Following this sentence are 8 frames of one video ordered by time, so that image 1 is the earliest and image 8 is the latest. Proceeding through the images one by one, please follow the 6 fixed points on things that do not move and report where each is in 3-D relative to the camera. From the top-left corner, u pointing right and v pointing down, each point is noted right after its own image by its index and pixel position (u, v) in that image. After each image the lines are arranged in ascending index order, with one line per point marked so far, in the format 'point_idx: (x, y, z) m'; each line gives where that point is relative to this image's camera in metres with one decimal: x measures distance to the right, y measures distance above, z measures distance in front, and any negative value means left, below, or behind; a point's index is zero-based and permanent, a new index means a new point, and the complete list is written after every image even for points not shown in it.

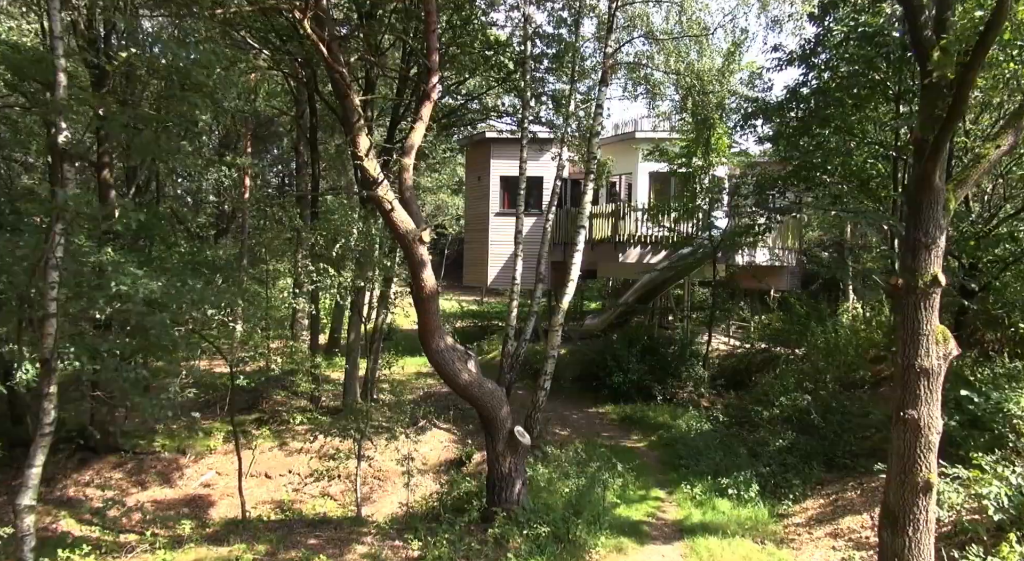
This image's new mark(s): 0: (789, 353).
0: (+5.6, -1.5, +14.6) m
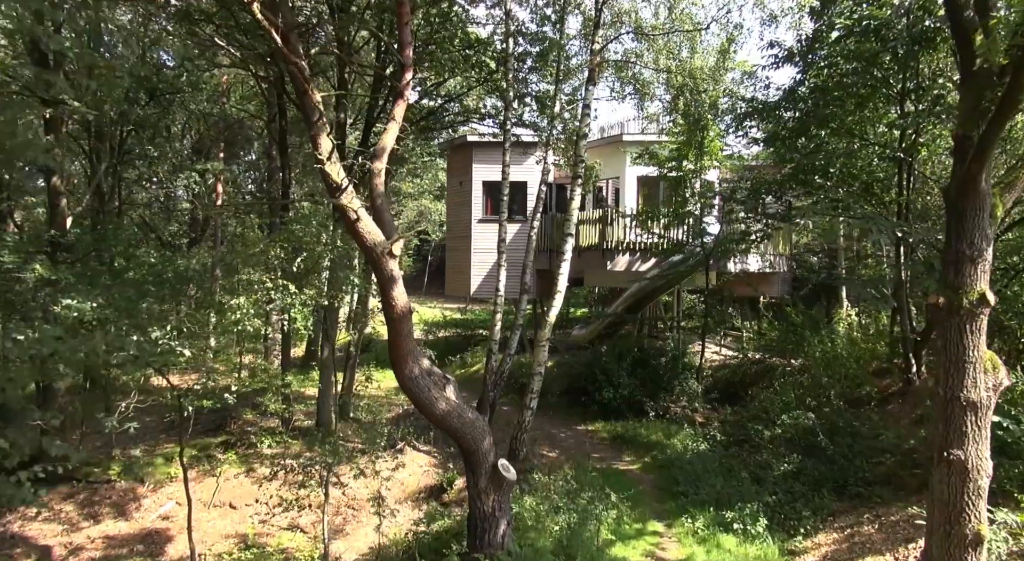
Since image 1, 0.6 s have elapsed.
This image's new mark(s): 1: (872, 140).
0: (+5.2, -1.6, +14.0) m
1: (+5.5, +2.2, +11.1) m
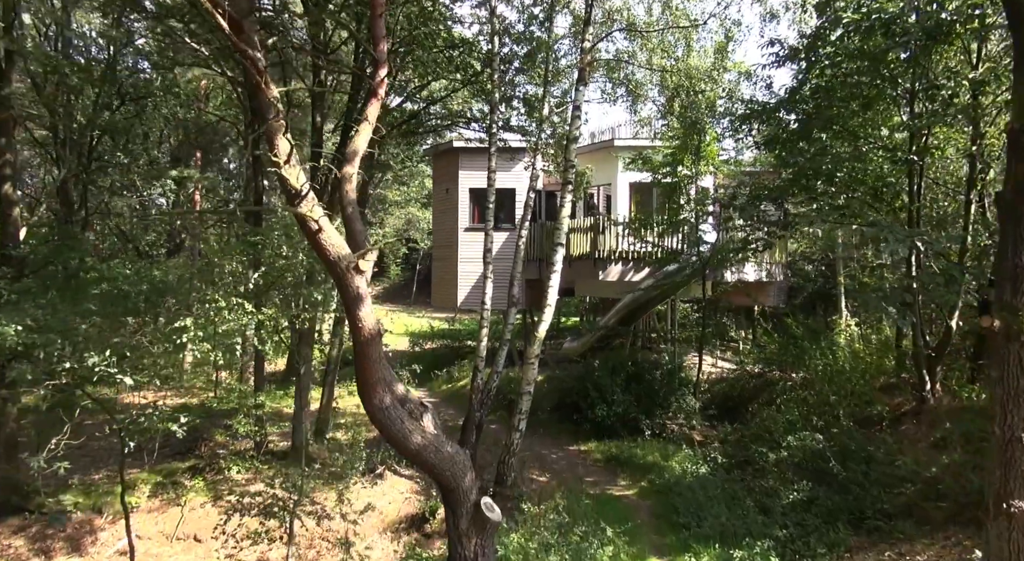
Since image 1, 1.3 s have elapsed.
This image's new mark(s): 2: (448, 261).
0: (+5.0, -1.8, +13.3) m
1: (+5.3, +2.0, +10.5) m
2: (-1.8, +0.5, +19.8) m
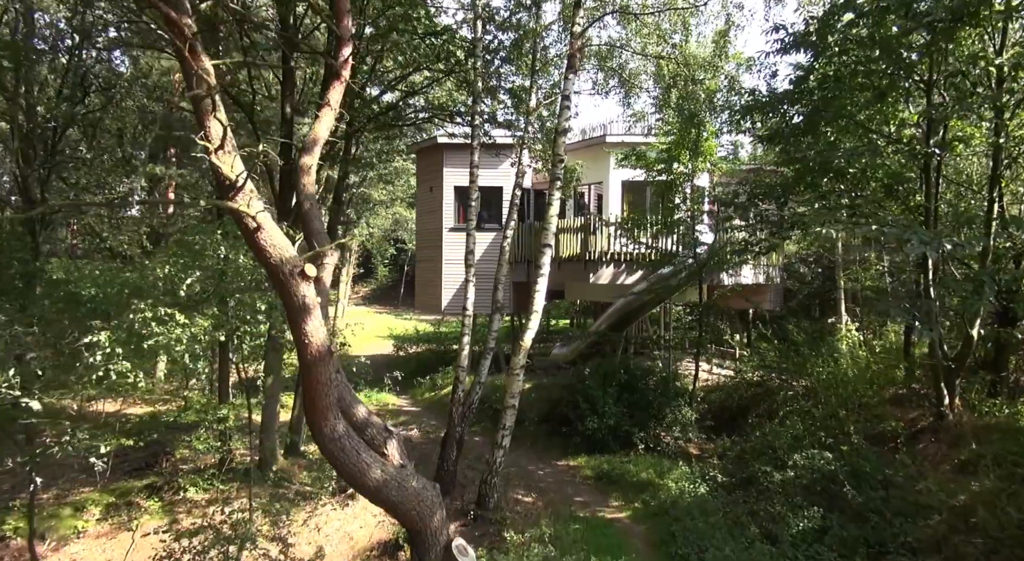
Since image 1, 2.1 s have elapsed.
0: (+4.8, -1.9, +12.5) m
1: (+5.0, +1.9, +9.7) m
2: (-2.1, +0.5, +19.0) m
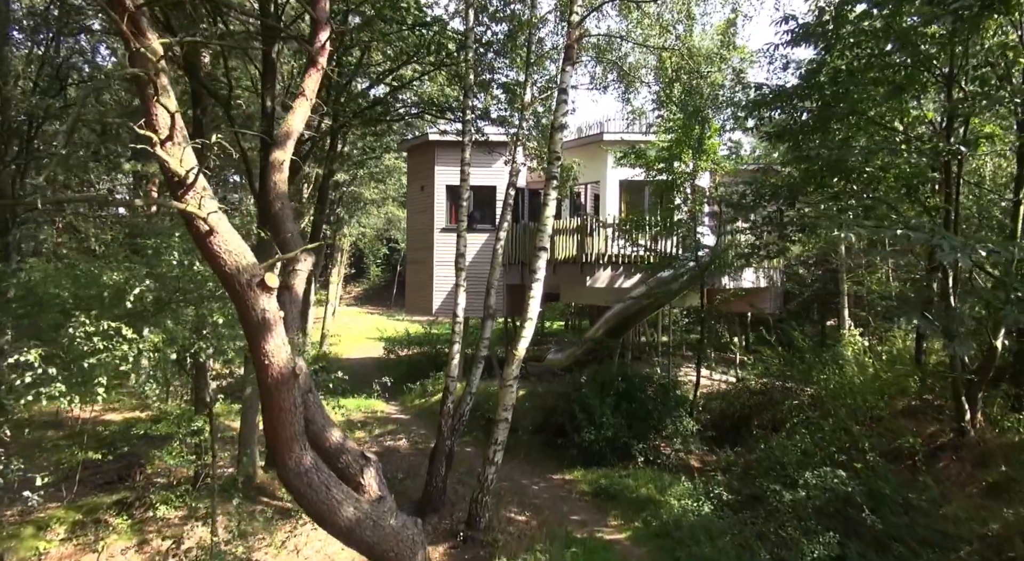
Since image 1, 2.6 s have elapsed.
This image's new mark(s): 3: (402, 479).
0: (+4.6, -2.0, +12.0) m
1: (+5.0, +1.9, +9.2) m
2: (-2.3, +0.4, +18.4) m
3: (-1.7, -3.1, +11.1) m
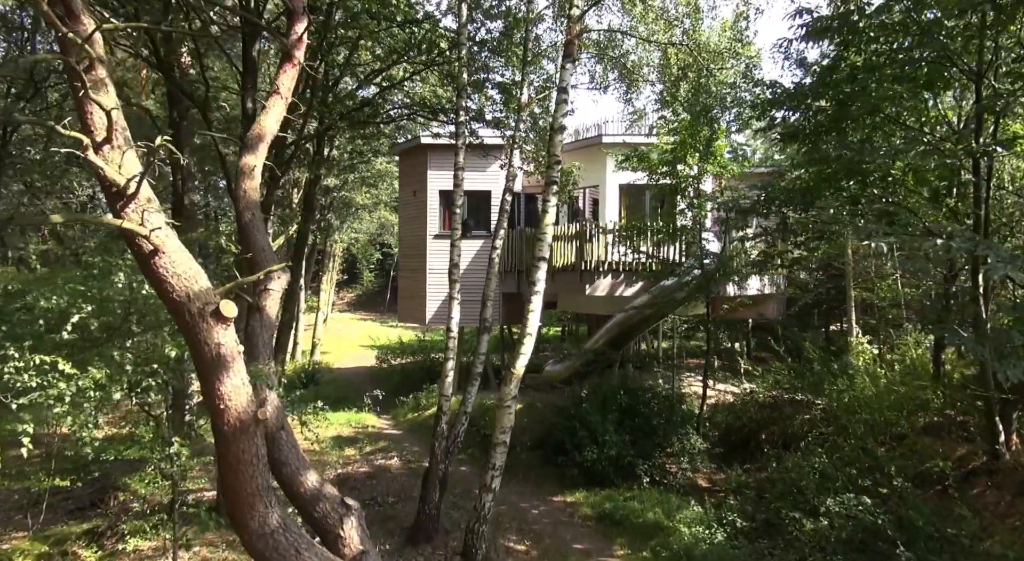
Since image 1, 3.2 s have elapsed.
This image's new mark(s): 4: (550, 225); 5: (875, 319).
0: (+4.6, -2.1, +11.4) m
1: (+4.9, +1.7, +8.6) m
2: (-2.4, +0.2, +17.7) m
3: (-1.7, -3.2, +10.4) m
4: (+0.5, +0.7, +8.7) m
5: (+7.9, -0.8, +15.8) m
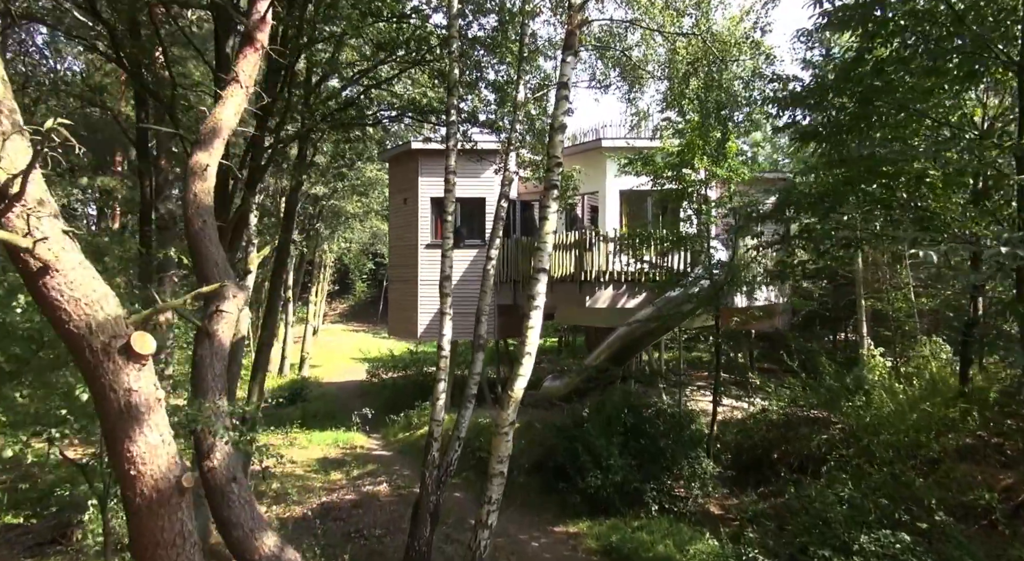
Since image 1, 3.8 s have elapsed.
0: (+4.6, -2.3, +10.6) m
1: (+4.9, +1.6, +7.9) m
2: (-2.5, -0.1, +16.9) m
3: (-1.7, -3.4, +9.6) m
4: (+0.4, +0.5, +7.9) m
5: (+7.8, -1.0, +15.0) m
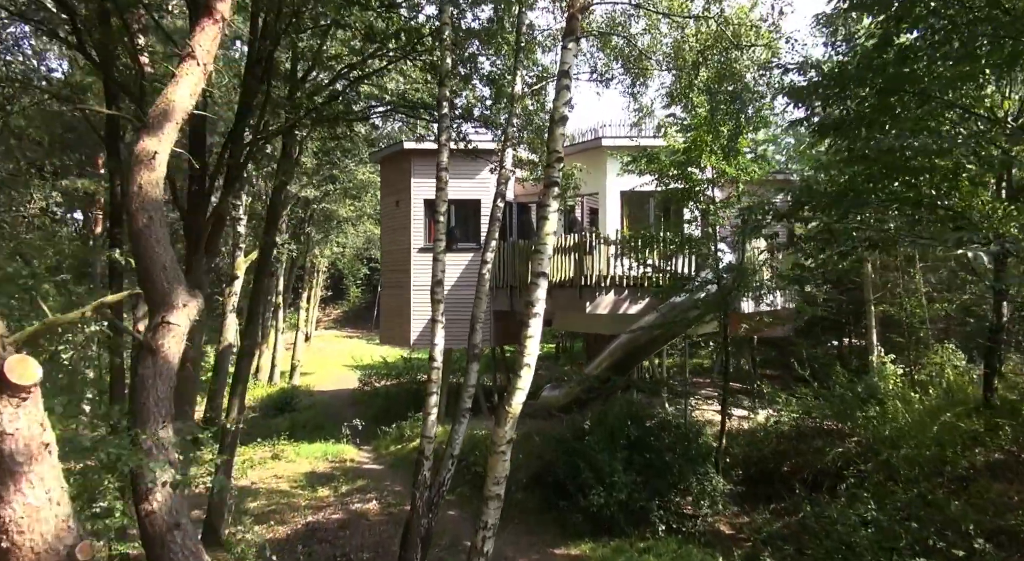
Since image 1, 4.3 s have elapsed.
0: (+4.5, -2.3, +10.0) m
1: (+4.8, +1.6, +7.3) m
2: (-2.6, -0.2, +16.3) m
3: (-1.8, -3.5, +9.0) m
4: (+0.4, +0.5, +7.3) m
5: (+7.8, -1.1, +14.5) m
